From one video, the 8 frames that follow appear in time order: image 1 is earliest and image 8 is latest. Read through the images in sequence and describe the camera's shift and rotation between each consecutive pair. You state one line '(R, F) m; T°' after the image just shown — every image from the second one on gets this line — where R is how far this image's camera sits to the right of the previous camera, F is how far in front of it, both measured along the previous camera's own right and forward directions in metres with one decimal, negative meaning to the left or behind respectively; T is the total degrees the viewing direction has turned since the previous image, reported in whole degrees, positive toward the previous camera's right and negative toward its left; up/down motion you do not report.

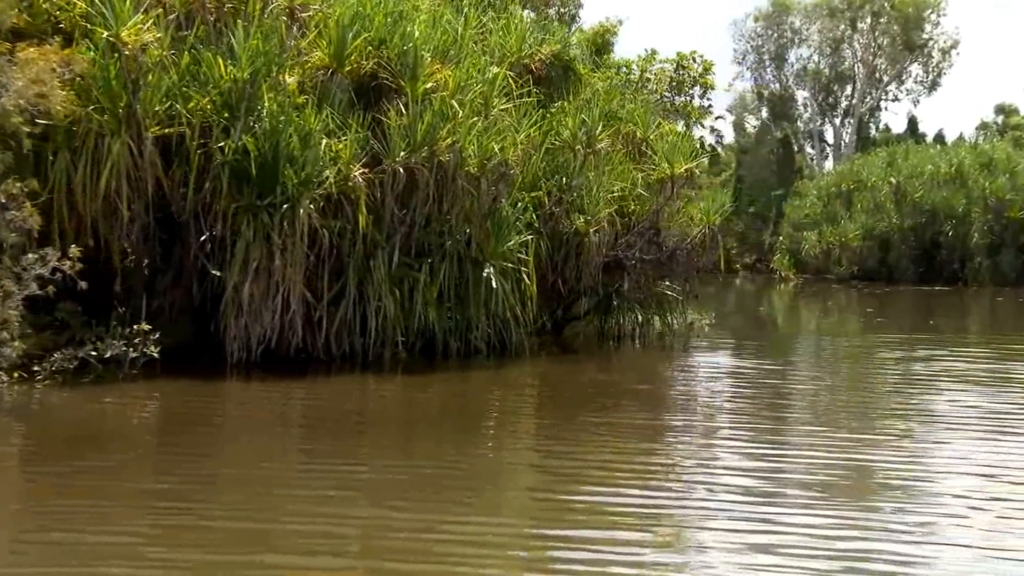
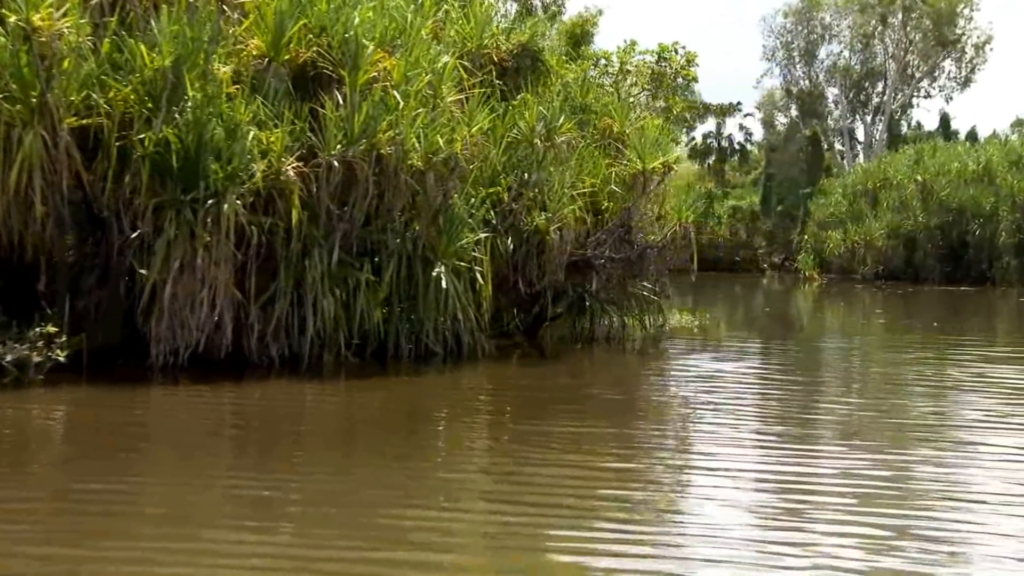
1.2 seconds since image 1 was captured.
(+0.6, +0.5) m; -2°
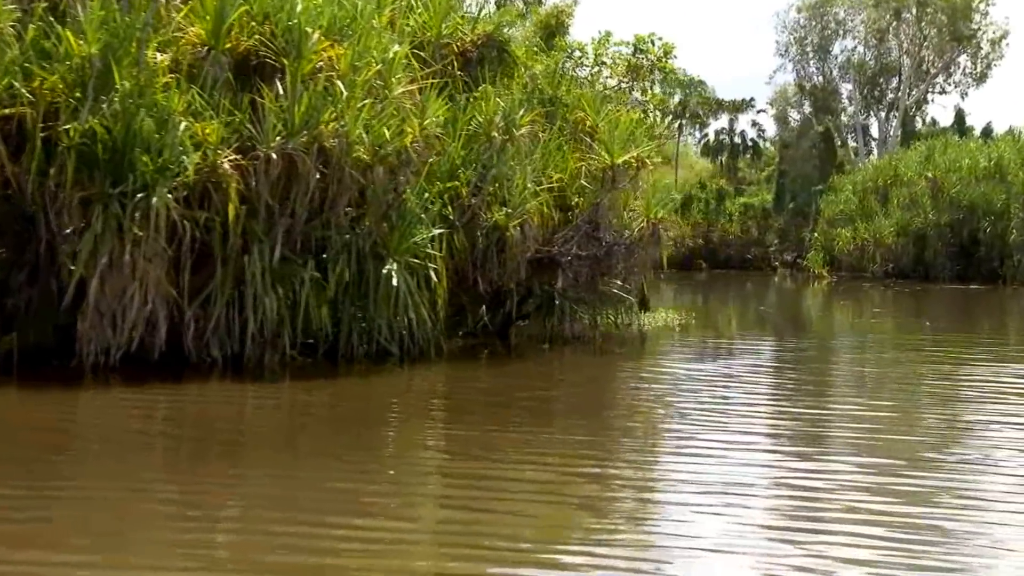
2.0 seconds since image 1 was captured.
(+0.4, +0.3) m; -1°
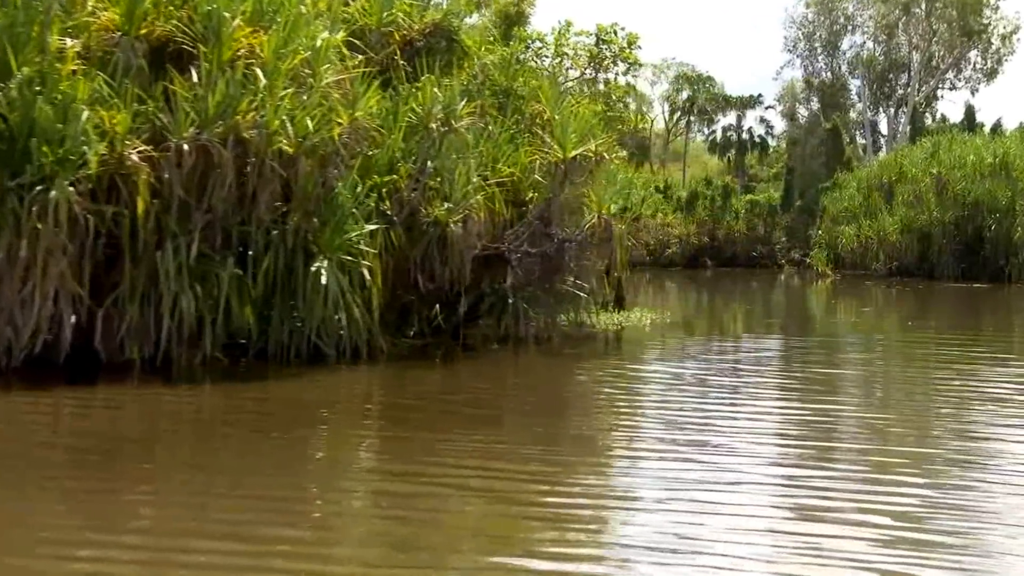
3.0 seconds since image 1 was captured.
(+0.5, +0.4) m; -1°
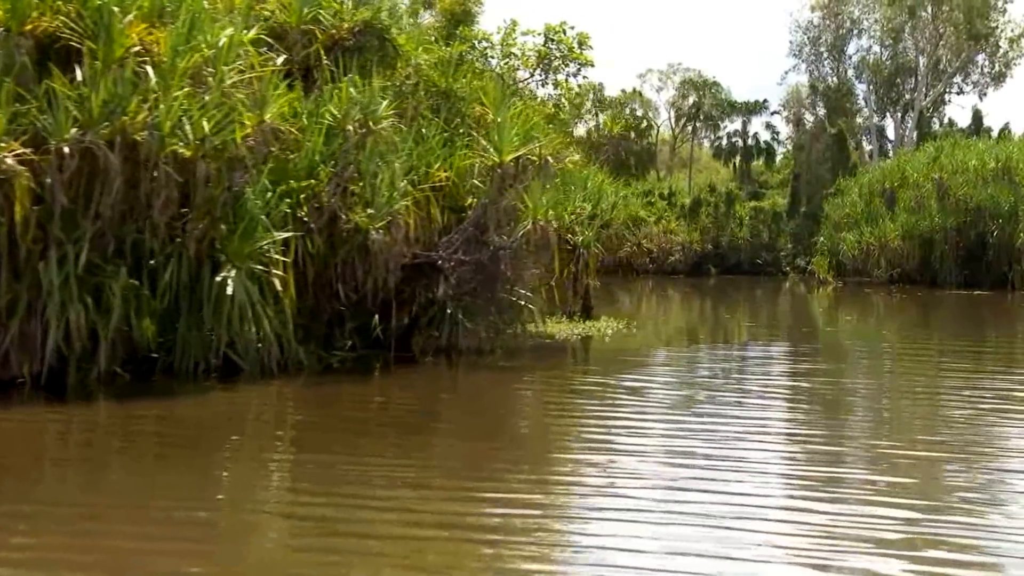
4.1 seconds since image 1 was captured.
(+0.6, +0.5) m; -1°
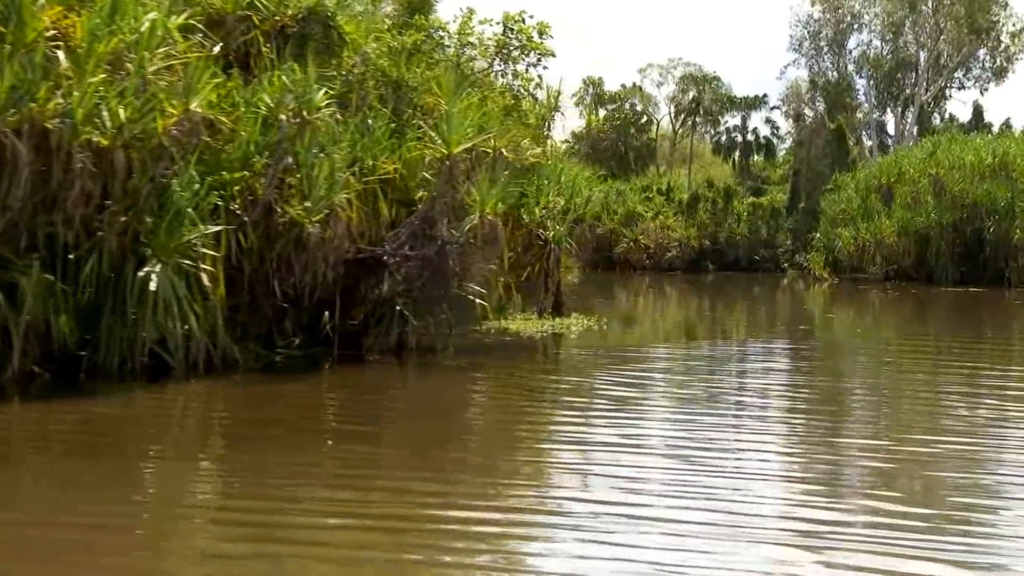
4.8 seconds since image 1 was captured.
(+0.4, +0.3) m; 0°
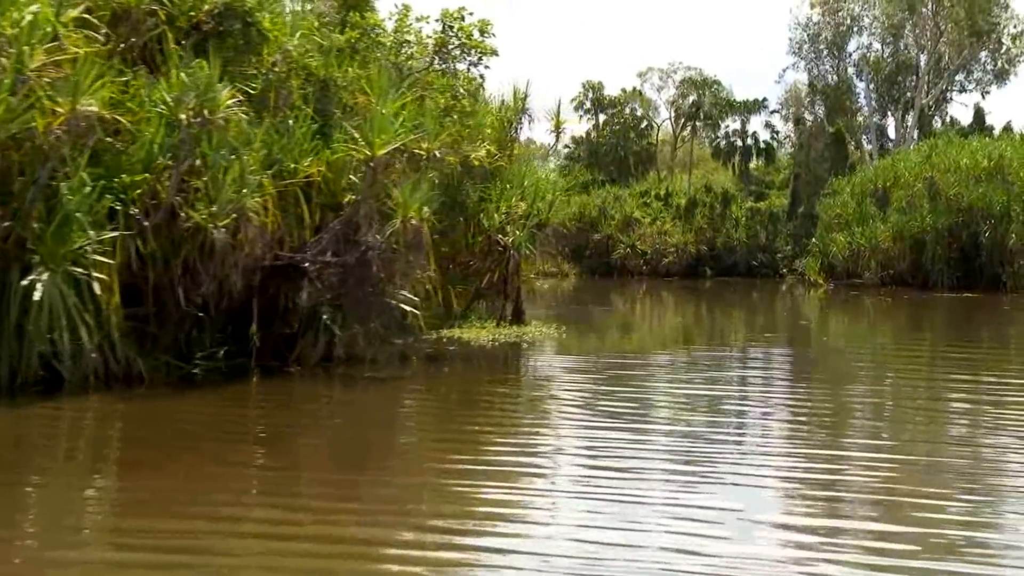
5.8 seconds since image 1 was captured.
(+0.5, +0.4) m; -1°
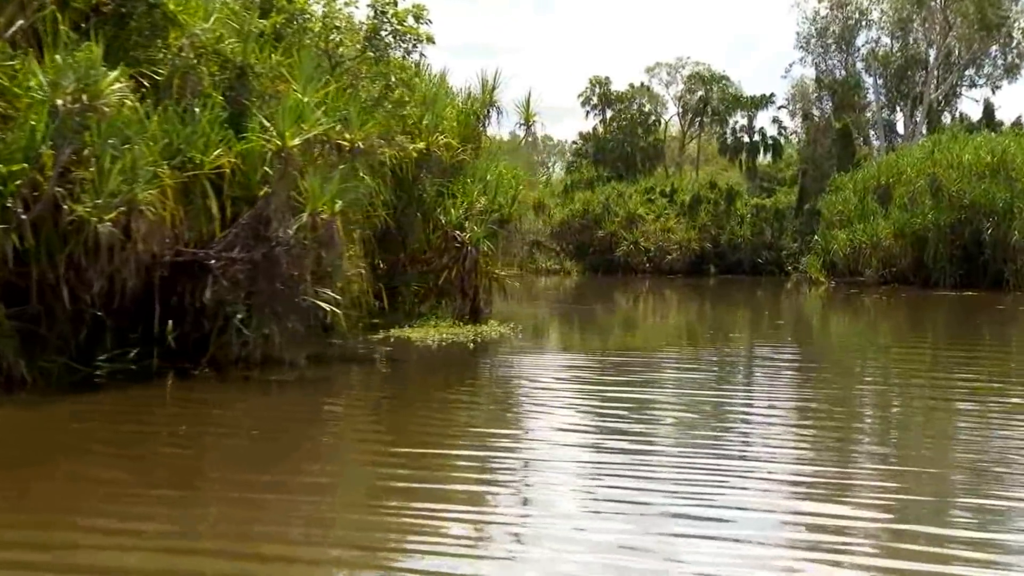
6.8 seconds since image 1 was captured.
(+0.6, +0.5) m; -1°
